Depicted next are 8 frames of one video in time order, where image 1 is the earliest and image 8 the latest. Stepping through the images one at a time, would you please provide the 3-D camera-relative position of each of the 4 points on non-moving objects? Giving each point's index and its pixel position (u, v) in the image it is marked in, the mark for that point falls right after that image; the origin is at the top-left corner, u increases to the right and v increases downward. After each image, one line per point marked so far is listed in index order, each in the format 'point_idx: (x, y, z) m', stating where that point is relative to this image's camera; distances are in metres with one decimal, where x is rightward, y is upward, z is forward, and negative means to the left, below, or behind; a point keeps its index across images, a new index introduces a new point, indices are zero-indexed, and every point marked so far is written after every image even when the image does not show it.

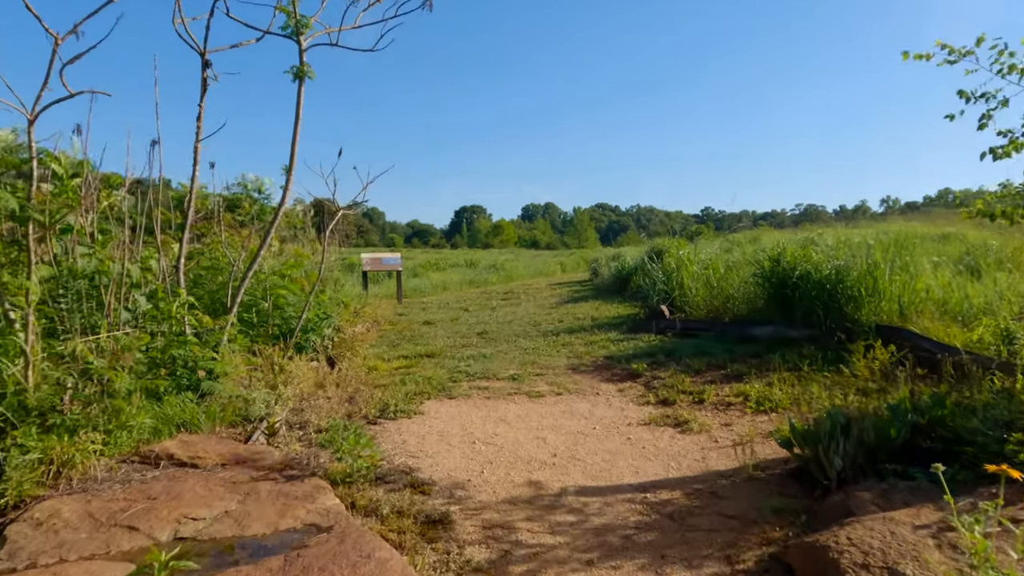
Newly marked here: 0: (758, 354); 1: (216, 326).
0: (+1.9, -0.5, +5.2) m
1: (-1.9, -0.2, +4.2) m
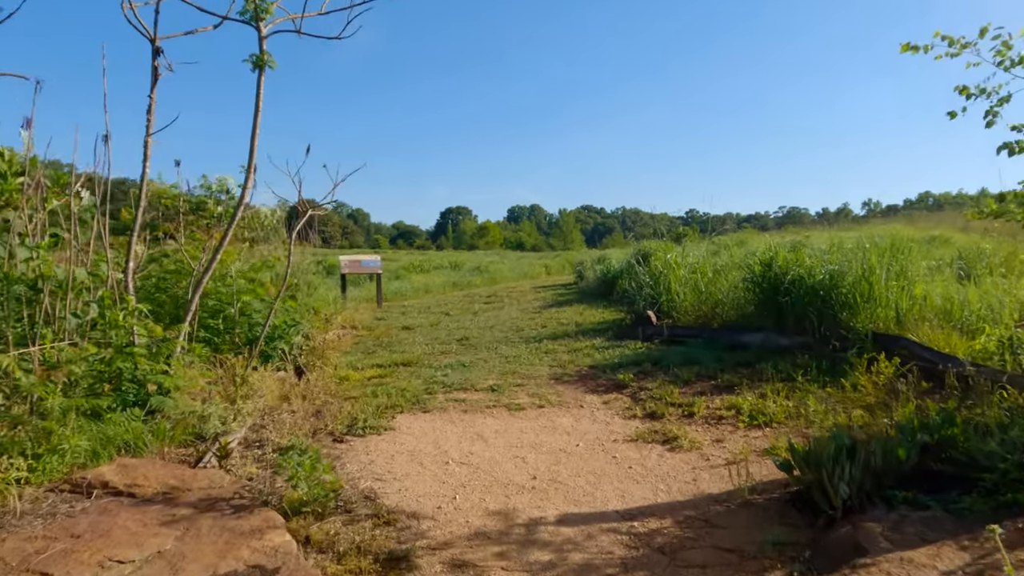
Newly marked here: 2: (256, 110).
0: (+1.8, -0.6, +4.9) m
1: (-2.0, -0.3, +3.8) m
2: (-1.4, +1.0, +3.6) m
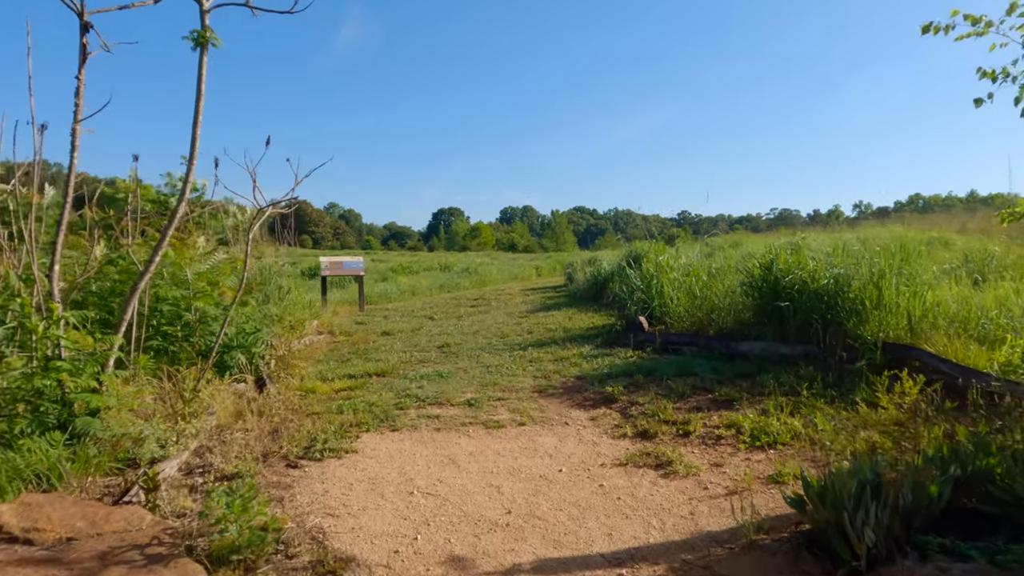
0: (+1.7, -0.6, +4.6) m
1: (-2.1, -0.3, +3.4) m
2: (-1.5, +0.9, +3.2) m
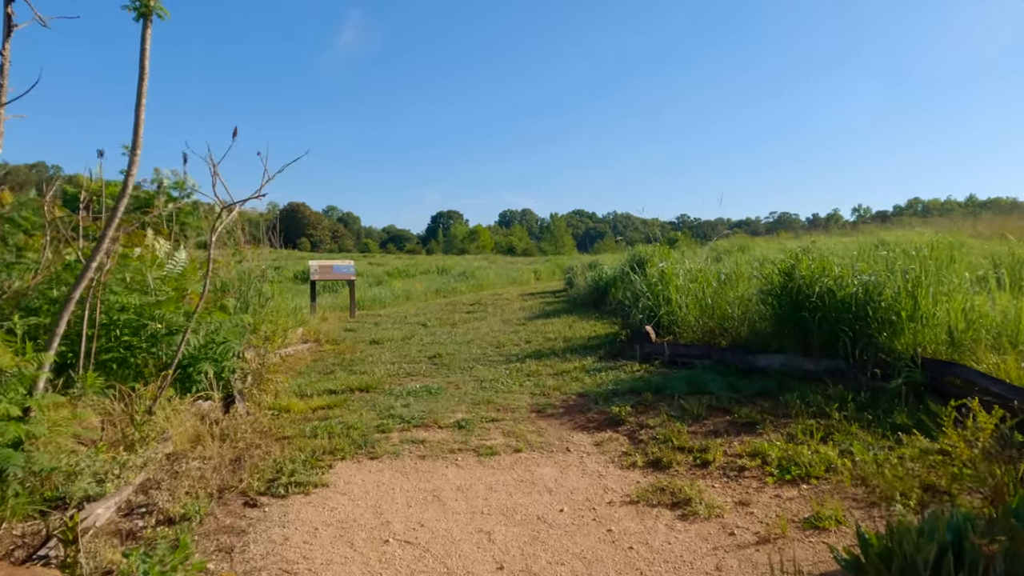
0: (+1.6, -0.7, +4.1) m
1: (-2.2, -0.4, +3.0) m
2: (-1.6, +0.9, +2.7) m
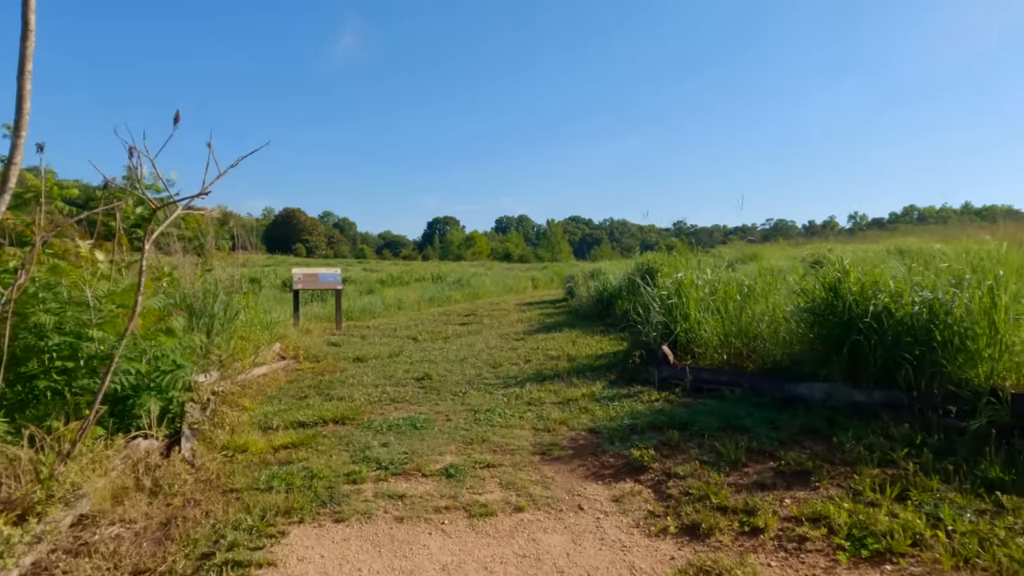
0: (+1.6, -0.8, +3.5) m
1: (-2.2, -0.4, +2.3) m
2: (-1.5, +0.8, +2.1) m
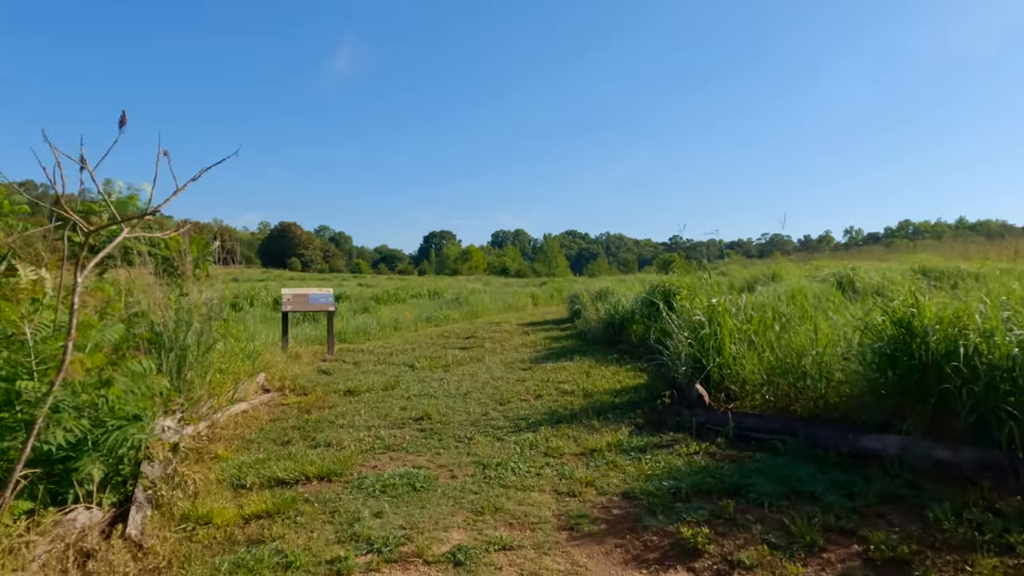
0: (+1.7, -0.9, +2.9) m
1: (-2.1, -0.6, +1.7) m
2: (-1.5, +0.7, +1.5) m
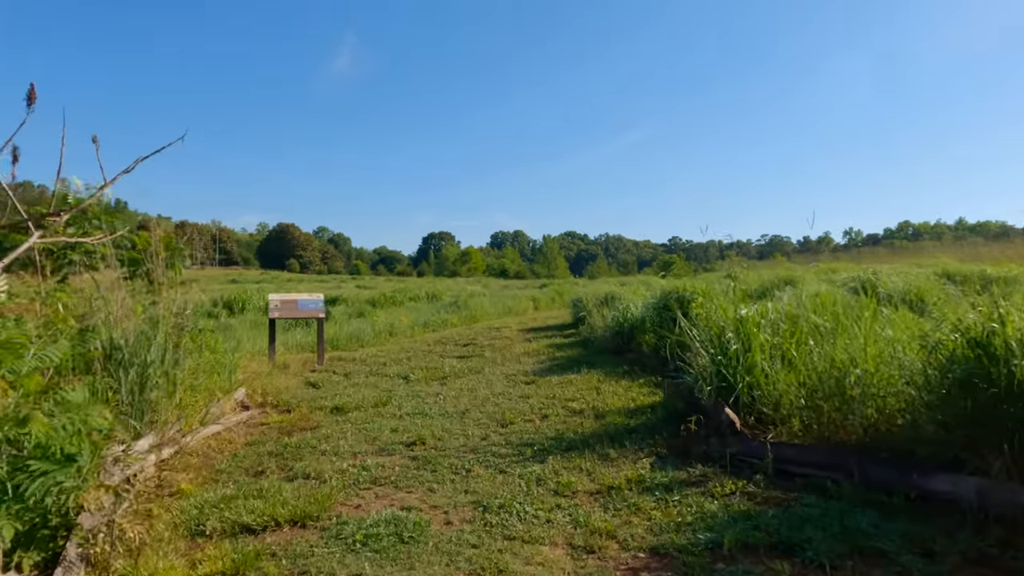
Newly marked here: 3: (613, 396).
0: (+1.7, -1.0, +2.3) m
1: (-2.0, -0.6, +1.1) m
2: (-1.4, +0.6, +1.0) m
3: (+0.8, -0.9, +5.3) m
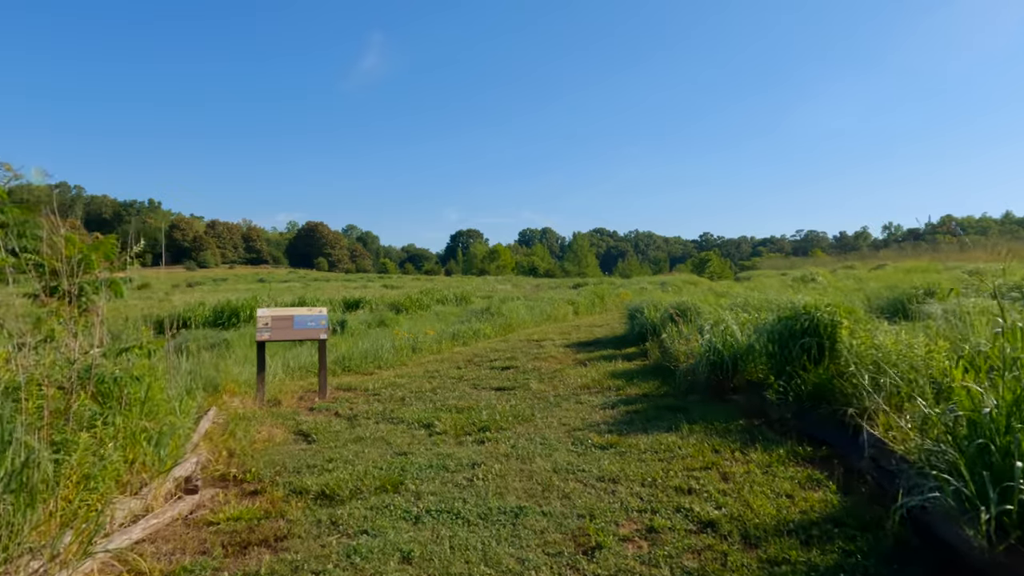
0: (+2.0, -1.1, +0.3) m
1: (-1.8, -0.8, -0.7) m
2: (-1.2, +0.5, -0.9) m
3: (+1.2, -1.0, +3.4) m
